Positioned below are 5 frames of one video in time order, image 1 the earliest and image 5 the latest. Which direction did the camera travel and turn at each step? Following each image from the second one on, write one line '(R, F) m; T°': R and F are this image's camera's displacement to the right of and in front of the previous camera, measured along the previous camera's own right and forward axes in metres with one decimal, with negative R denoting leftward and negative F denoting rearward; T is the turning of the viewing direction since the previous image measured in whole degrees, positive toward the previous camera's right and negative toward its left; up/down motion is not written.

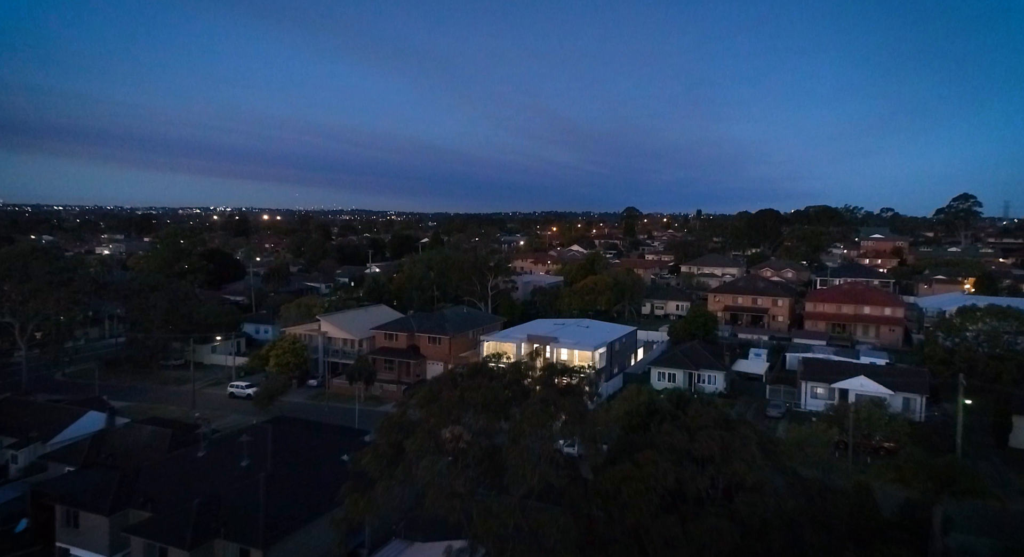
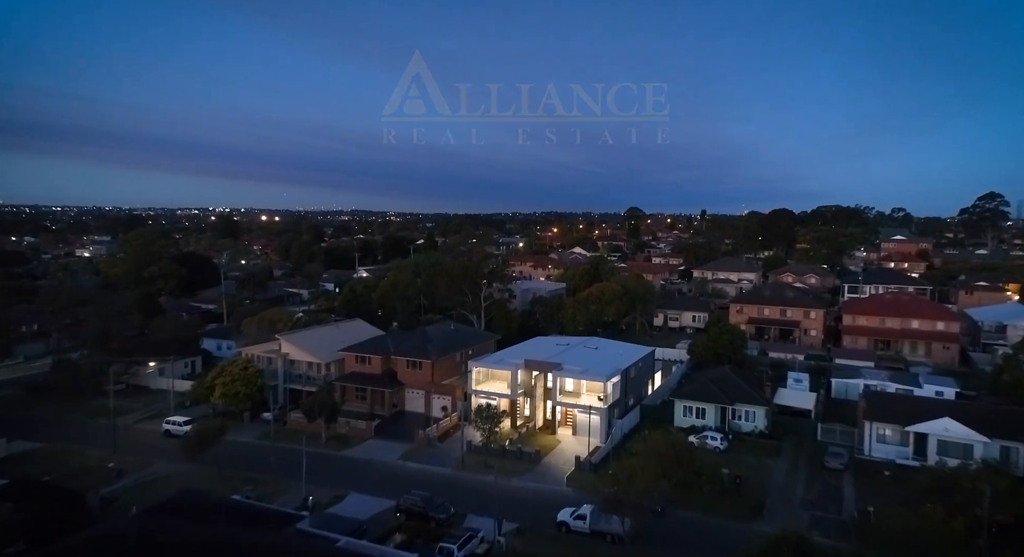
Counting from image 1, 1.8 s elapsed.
(+0.3, +6.9) m; 0°
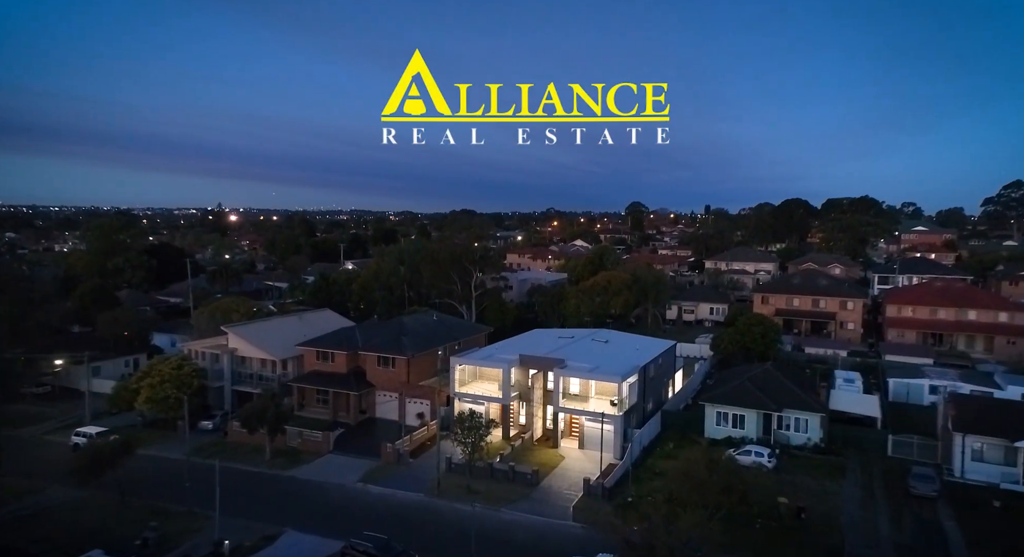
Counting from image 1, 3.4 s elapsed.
(+0.3, +6.3) m; 0°
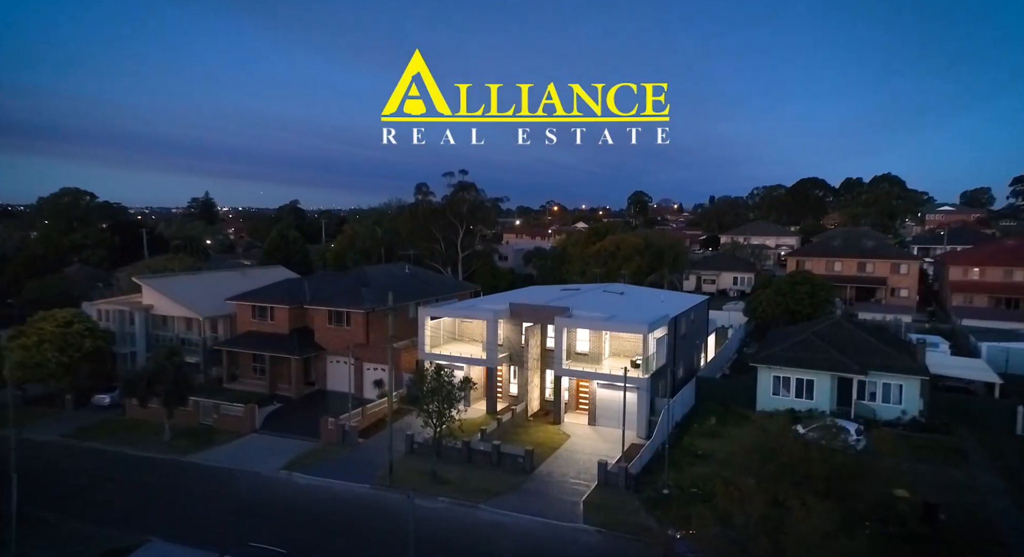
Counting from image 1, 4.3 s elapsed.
(+0.4, +6.6) m; 0°
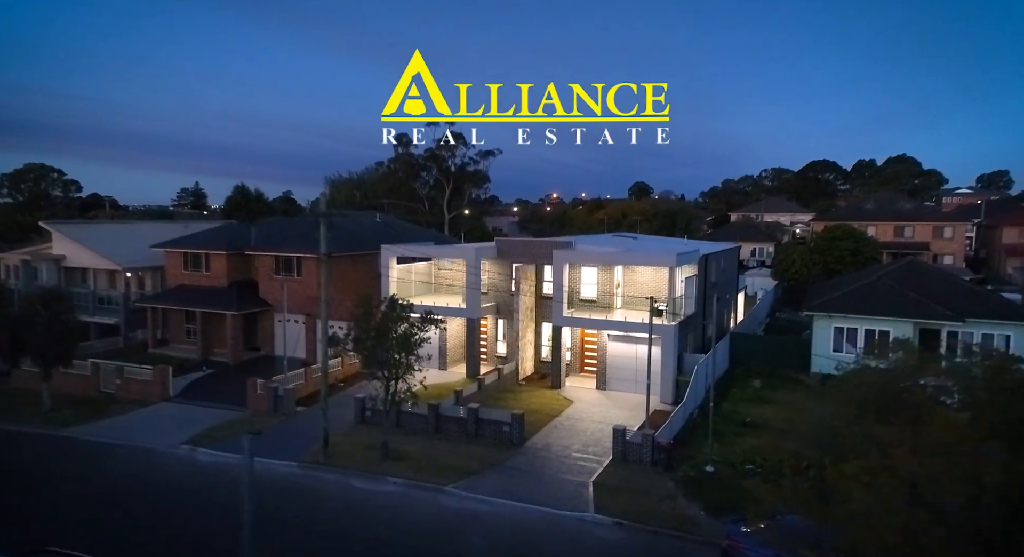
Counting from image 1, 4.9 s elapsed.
(+0.3, +4.3) m; 0°
